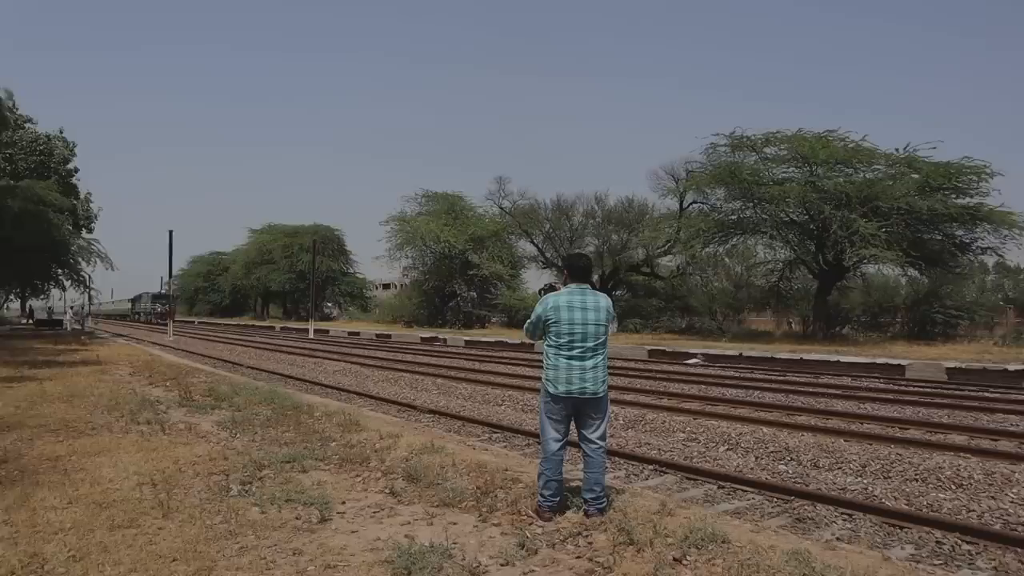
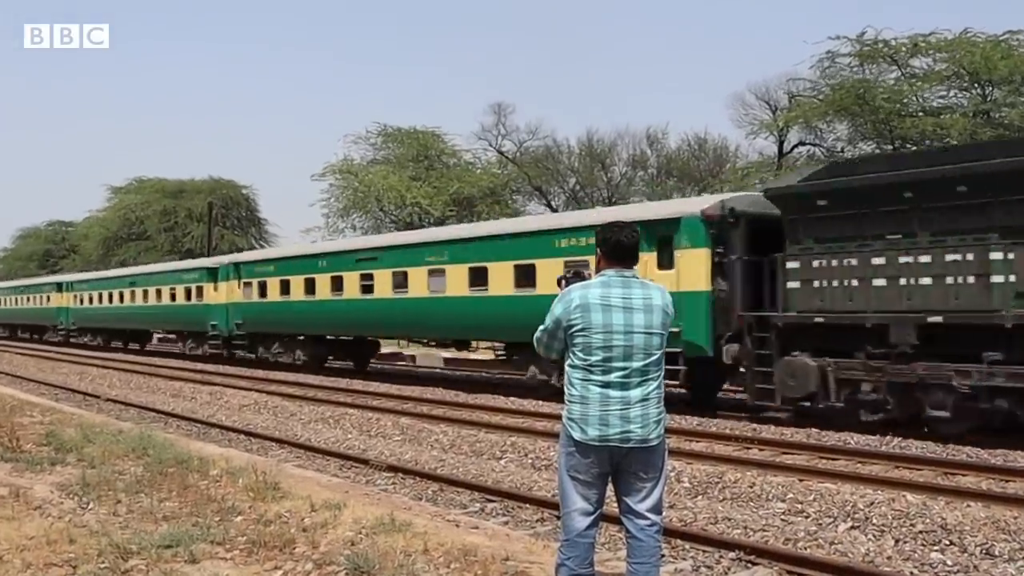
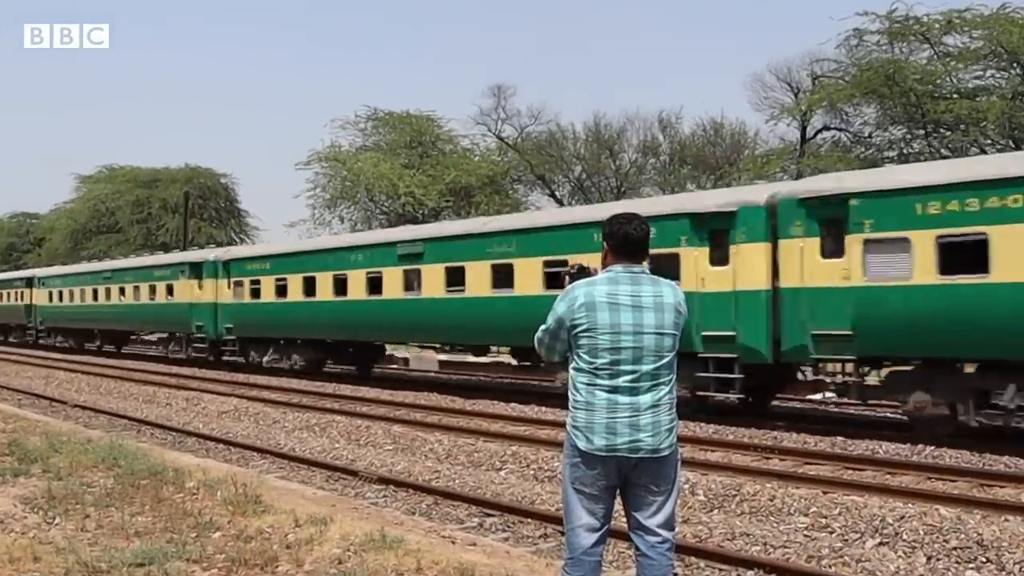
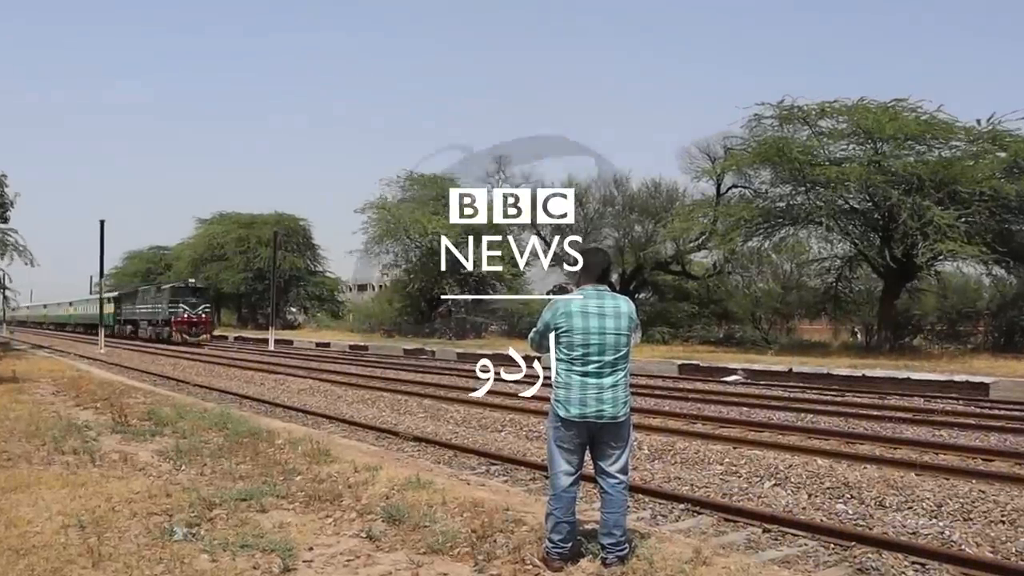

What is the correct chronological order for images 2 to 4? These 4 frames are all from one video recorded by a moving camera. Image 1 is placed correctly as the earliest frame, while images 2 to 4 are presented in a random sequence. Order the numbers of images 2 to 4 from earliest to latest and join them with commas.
4, 2, 3
